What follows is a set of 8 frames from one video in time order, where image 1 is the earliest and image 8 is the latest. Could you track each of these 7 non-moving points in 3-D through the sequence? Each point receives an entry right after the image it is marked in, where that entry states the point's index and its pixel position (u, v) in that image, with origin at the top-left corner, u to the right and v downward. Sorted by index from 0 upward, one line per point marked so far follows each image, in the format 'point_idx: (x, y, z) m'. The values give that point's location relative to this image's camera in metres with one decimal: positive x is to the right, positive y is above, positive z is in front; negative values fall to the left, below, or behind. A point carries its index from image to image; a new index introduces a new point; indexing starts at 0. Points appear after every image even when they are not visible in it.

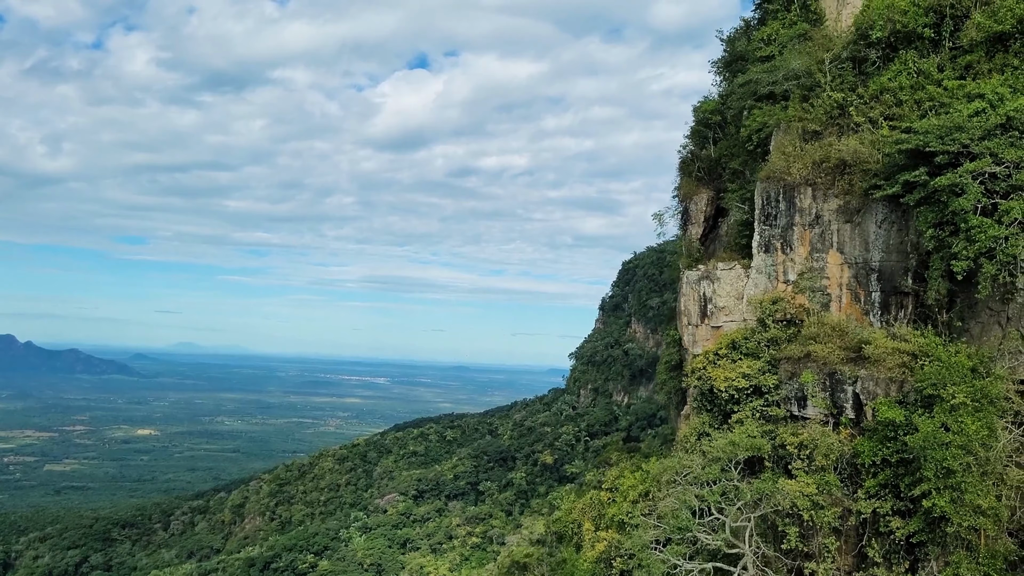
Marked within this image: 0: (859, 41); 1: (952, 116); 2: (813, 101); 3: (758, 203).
0: (+7.4, +5.2, +14.0) m
1: (+7.7, +3.0, +11.5) m
2: (+6.6, +4.1, +14.4) m
3: (+5.6, +1.9, +15.1) m
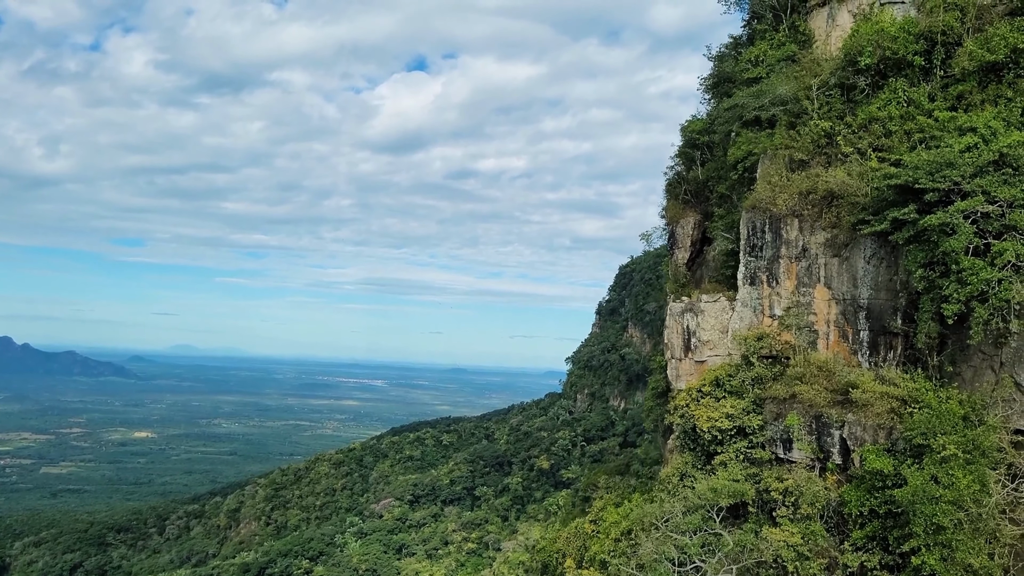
0: (+6.9, +4.5, +13.5) m
1: (+7.2, +2.3, +11.0) m
2: (+6.1, +3.3, +13.9) m
3: (+5.1, +1.2, +14.6) m
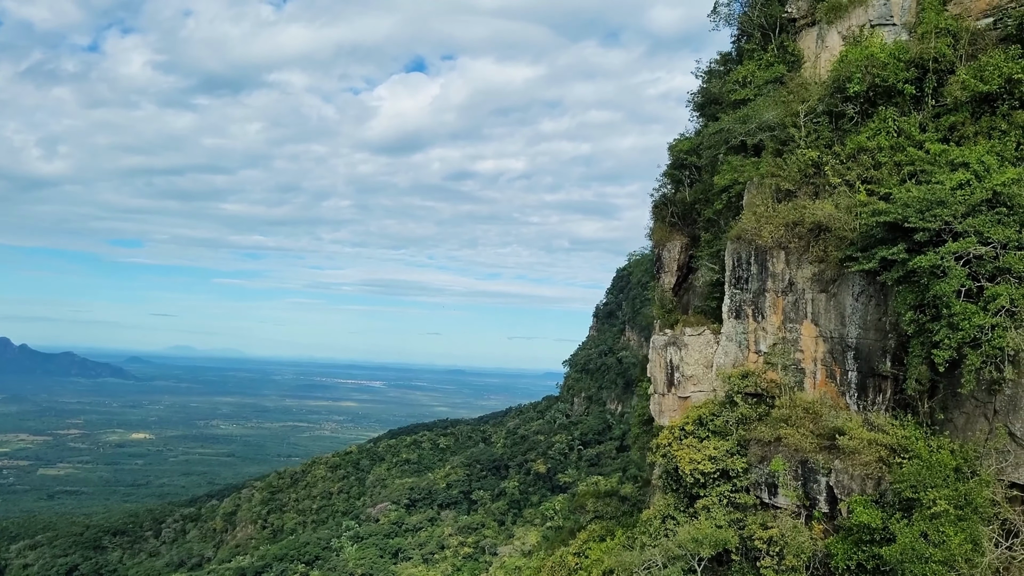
0: (+6.4, +3.8, +12.9) m
1: (+6.7, +1.6, +10.4) m
2: (+5.6, +2.6, +13.3) m
3: (+4.6, +0.5, +14.0) m
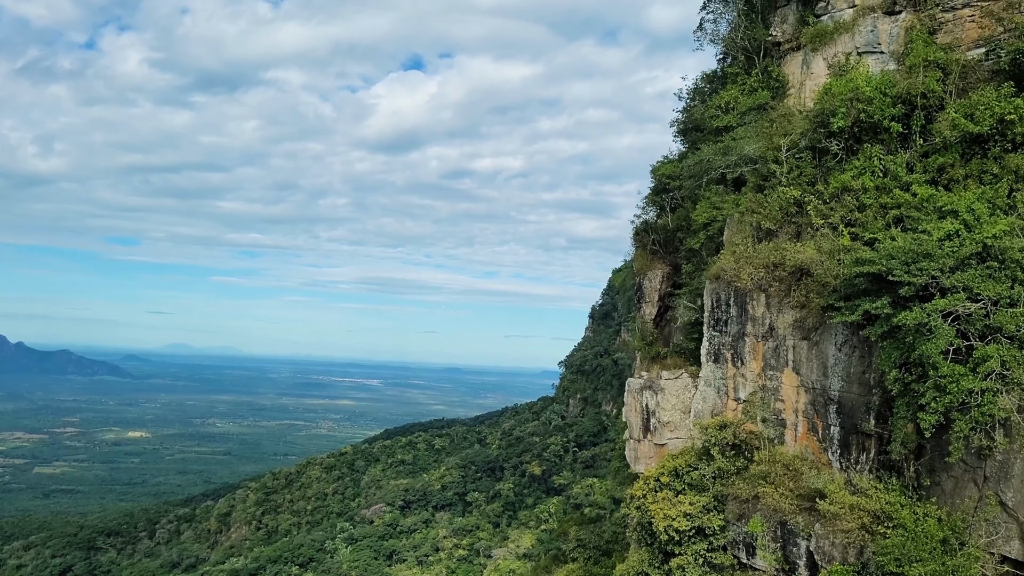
0: (+5.7, +3.0, +12.3) m
1: (+6.1, +0.7, +9.8) m
2: (+4.9, +1.8, +12.6) m
3: (+3.9, -0.3, +13.3) m
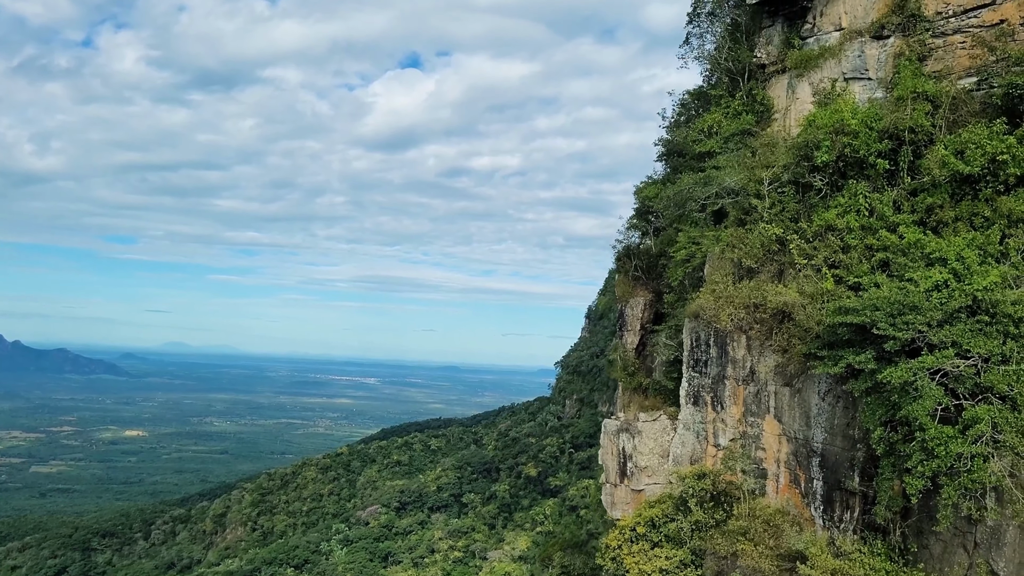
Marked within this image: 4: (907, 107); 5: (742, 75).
0: (+5.2, +2.3, +11.7) m
1: (+5.5, 0.0, +9.2) m
2: (+4.4, +1.1, +12.0) m
3: (+3.4, -1.1, +12.7) m
4: (+6.5, +3.0, +10.9) m
5: (+5.3, +4.9, +15.2) m
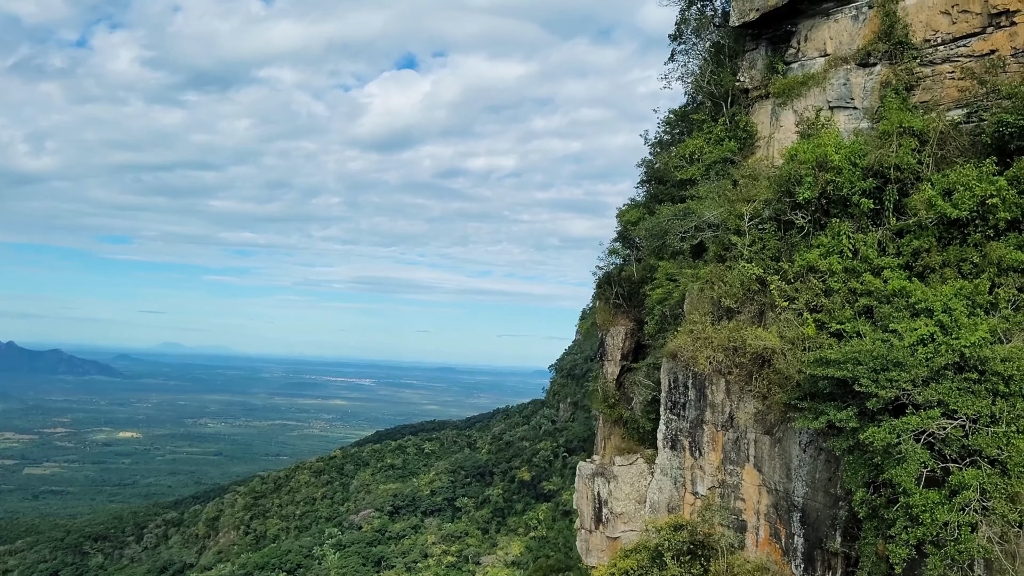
0: (+4.6, +1.6, +11.1) m
1: (+5.0, -0.7, +8.6) m
2: (+3.8, +0.4, +11.5) m
3: (+2.8, -1.8, +12.2) m
4: (+6.0, +2.3, +10.4) m
5: (+4.8, +4.2, +14.7) m
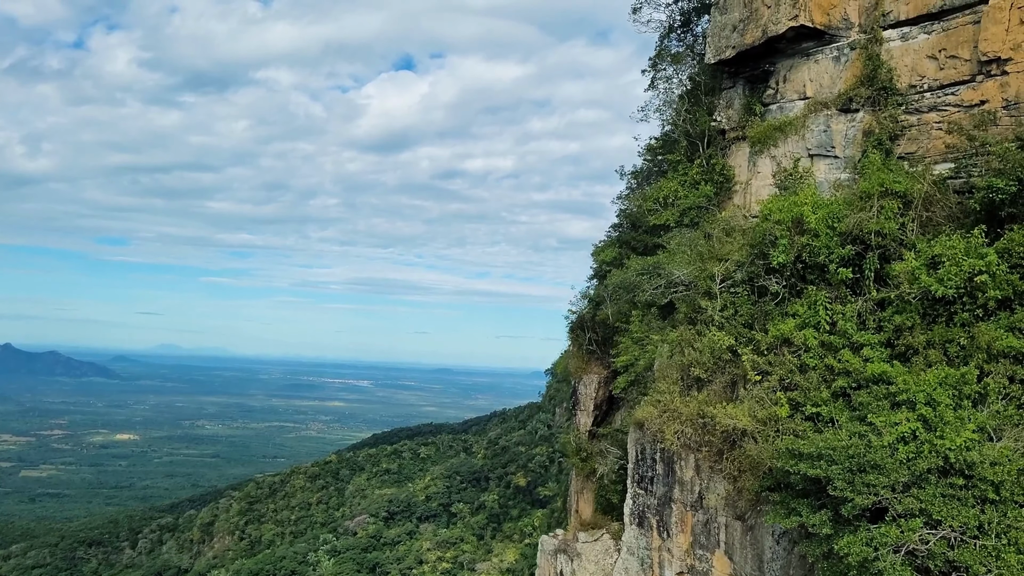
0: (+3.9, +0.5, +10.3) m
1: (+4.2, -1.8, +7.8) m
2: (+3.1, -0.7, +10.7) m
3: (+2.1, -2.8, +11.3) m
4: (+5.3, +1.2, +9.5) m
5: (+4.0, +3.2, +13.9) m
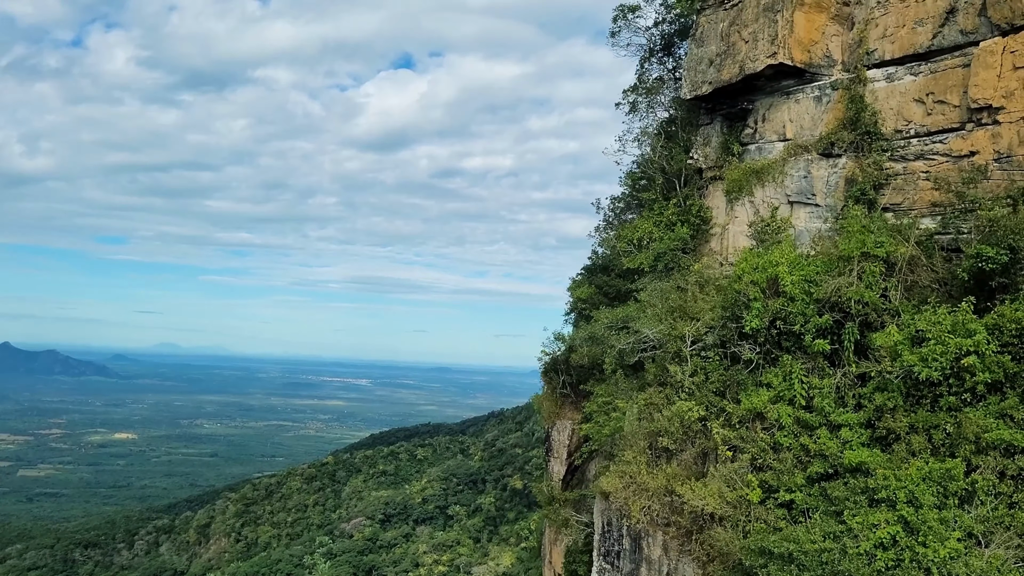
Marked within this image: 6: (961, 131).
0: (+3.2, -0.4, +9.6) m
1: (+3.6, -2.7, +7.1) m
2: (+2.4, -1.6, +9.9) m
3: (+1.4, -3.8, +10.6) m
4: (+4.6, +0.3, +8.8) m
5: (+3.3, +2.2, +13.1) m
6: (+6.4, +2.2, +9.4) m
